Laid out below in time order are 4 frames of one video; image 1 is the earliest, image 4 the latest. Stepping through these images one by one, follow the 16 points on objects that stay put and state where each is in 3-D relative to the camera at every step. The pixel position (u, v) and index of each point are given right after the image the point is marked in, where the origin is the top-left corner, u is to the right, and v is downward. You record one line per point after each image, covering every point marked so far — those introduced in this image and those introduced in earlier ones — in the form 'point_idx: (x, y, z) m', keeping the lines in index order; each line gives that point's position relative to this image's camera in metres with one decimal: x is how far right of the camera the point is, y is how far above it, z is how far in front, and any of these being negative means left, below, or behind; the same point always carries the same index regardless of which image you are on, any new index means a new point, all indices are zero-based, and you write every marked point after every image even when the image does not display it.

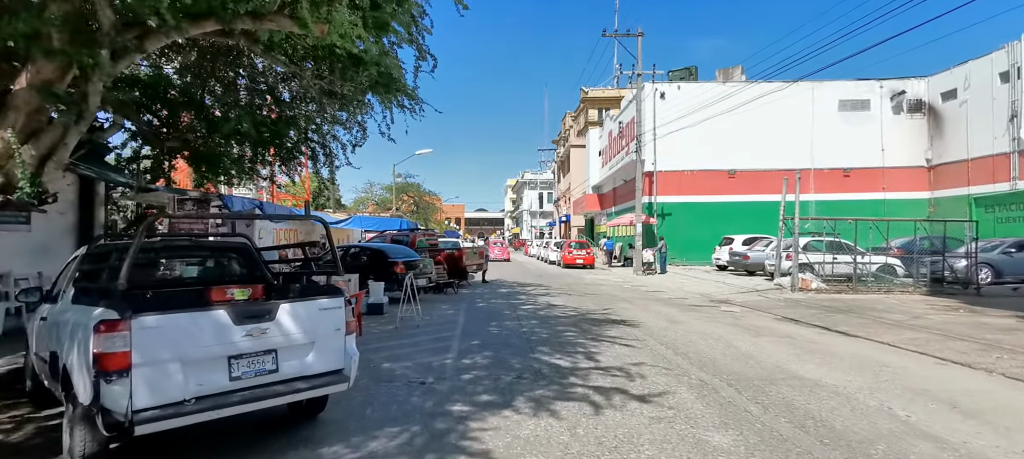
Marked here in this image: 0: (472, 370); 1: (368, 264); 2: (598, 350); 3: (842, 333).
0: (-0.5, -1.6, +5.7) m
1: (-3.4, -0.8, +12.1) m
2: (+1.1, -1.6, +6.7) m
3: (+5.2, -1.6, +8.1) m
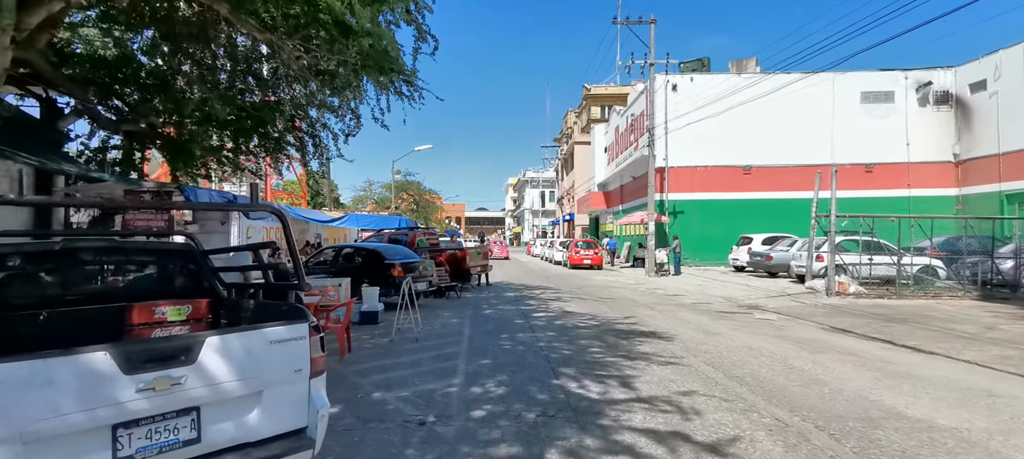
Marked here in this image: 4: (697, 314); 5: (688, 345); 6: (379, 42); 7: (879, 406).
0: (-0.3, -1.5, +4.6) m
1: (-3.2, -0.8, +10.9) m
2: (+1.3, -1.6, +5.5) m
3: (+5.4, -1.6, +6.9) m
4: (+3.7, -1.7, +10.4) m
5: (+2.4, -1.6, +7.0) m
6: (-1.9, +2.8, +7.6) m
7: (+3.2, -1.5, +4.5) m
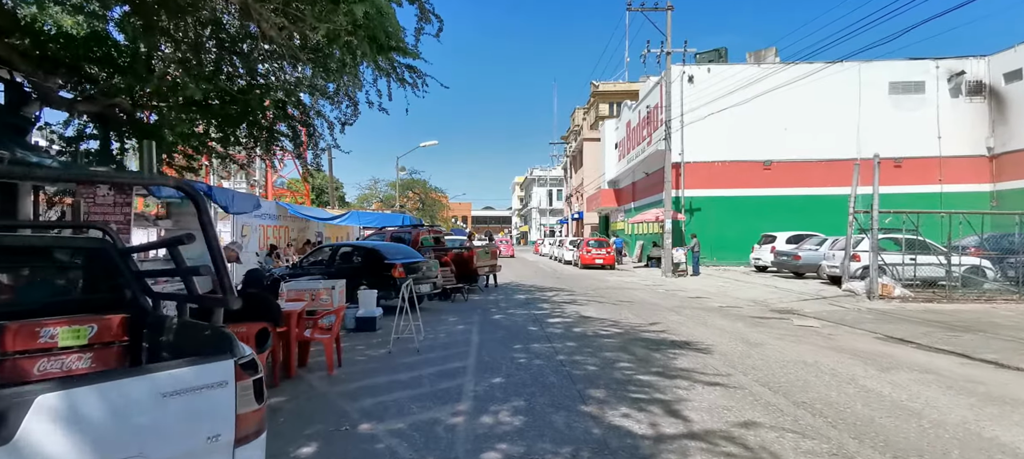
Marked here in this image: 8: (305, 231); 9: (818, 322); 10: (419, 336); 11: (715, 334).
0: (-0.1, -1.5, +3.6) m
1: (-3.0, -0.7, +10.0) m
2: (+1.5, -1.5, +4.6) m
3: (+5.6, -1.5, +5.9) m
4: (+3.9, -1.6, +9.4) m
5: (+2.6, -1.5, +6.1) m
6: (-1.8, +2.8, +6.6) m
7: (+3.4, -1.5, +3.5) m
8: (-8.0, -0.1, +20.0) m
9: (+5.4, -1.6, +9.1) m
10: (-1.3, -1.5, +7.4) m
11: (+3.1, -1.6, +7.7) m
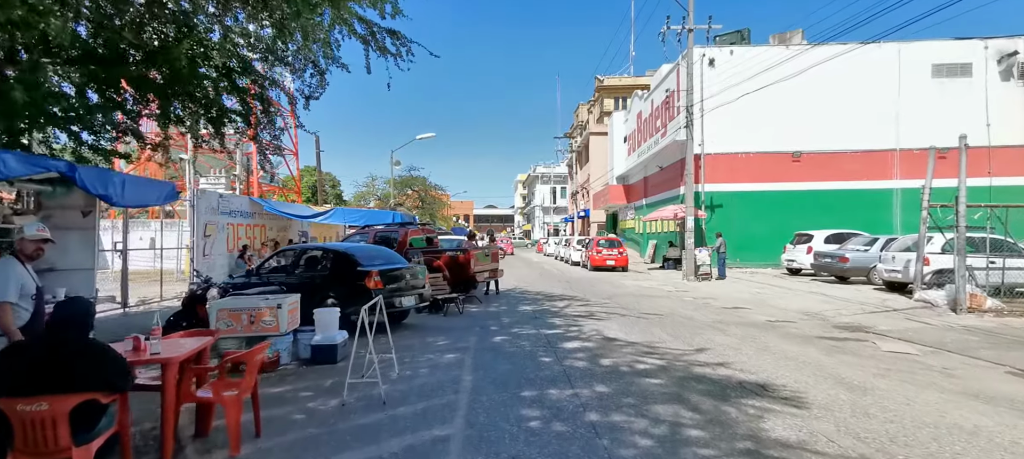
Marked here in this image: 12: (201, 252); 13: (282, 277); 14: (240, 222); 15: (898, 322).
0: (-0.1, -1.5, +1.7) m
1: (-2.9, -0.7, +8.1) m
2: (+1.5, -1.5, +2.6) m
3: (+5.6, -1.5, +3.9) m
4: (+4.0, -1.6, +7.4) m
5: (+2.7, -1.5, +4.1) m
6: (-1.7, +2.8, +4.7) m
7: (+3.4, -1.5, +1.5) m
8: (-7.9, 0.0, +18.1) m
9: (+5.5, -1.6, +7.1) m
10: (-1.3, -1.5, +5.4) m
11: (+3.1, -1.5, +5.8) m
12: (-7.6, -0.5, +12.5) m
13: (-3.7, -0.8, +8.3) m
14: (-7.7, +0.2, +14.6) m
15: (+6.5, -1.6, +8.6) m
